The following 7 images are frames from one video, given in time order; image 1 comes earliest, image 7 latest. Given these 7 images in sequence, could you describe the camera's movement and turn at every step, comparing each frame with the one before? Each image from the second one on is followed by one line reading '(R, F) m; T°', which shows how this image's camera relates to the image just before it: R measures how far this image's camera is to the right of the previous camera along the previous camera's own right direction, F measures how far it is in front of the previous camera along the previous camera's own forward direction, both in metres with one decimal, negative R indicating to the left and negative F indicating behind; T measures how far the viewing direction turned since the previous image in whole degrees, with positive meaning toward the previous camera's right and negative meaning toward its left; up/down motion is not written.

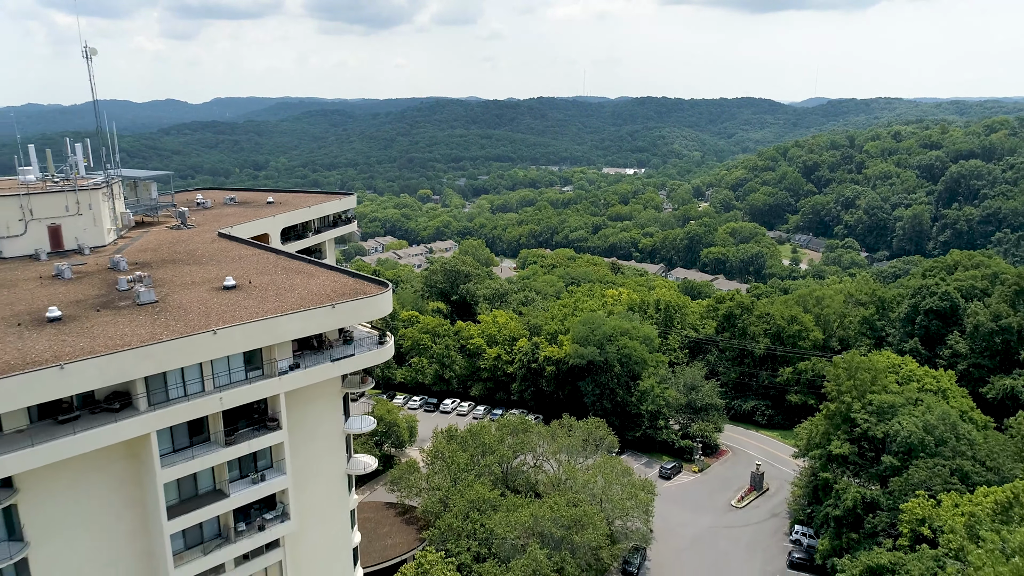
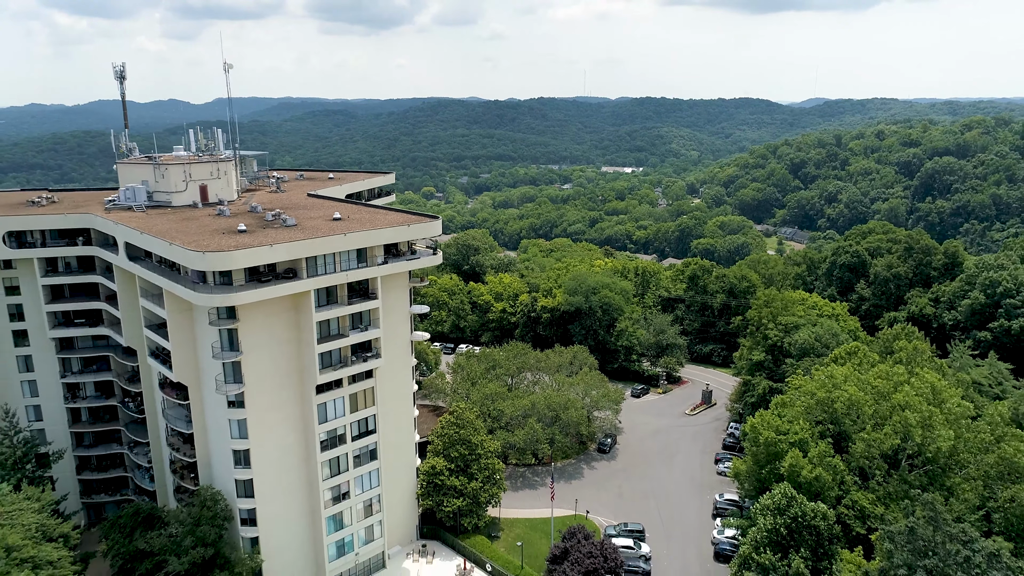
(-0.2, -15.9) m; 0°
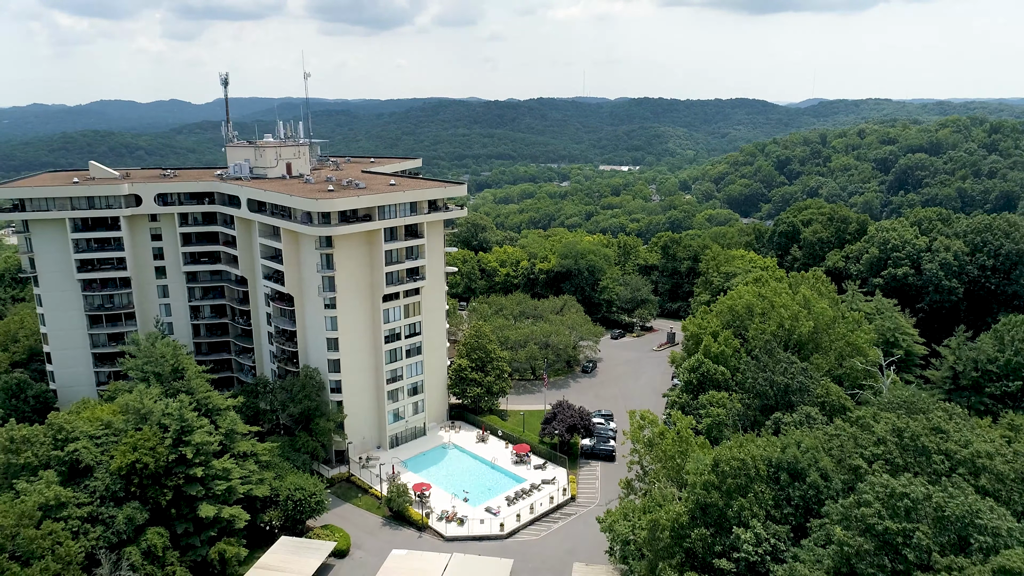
(-0.3, -18.1) m; 0°
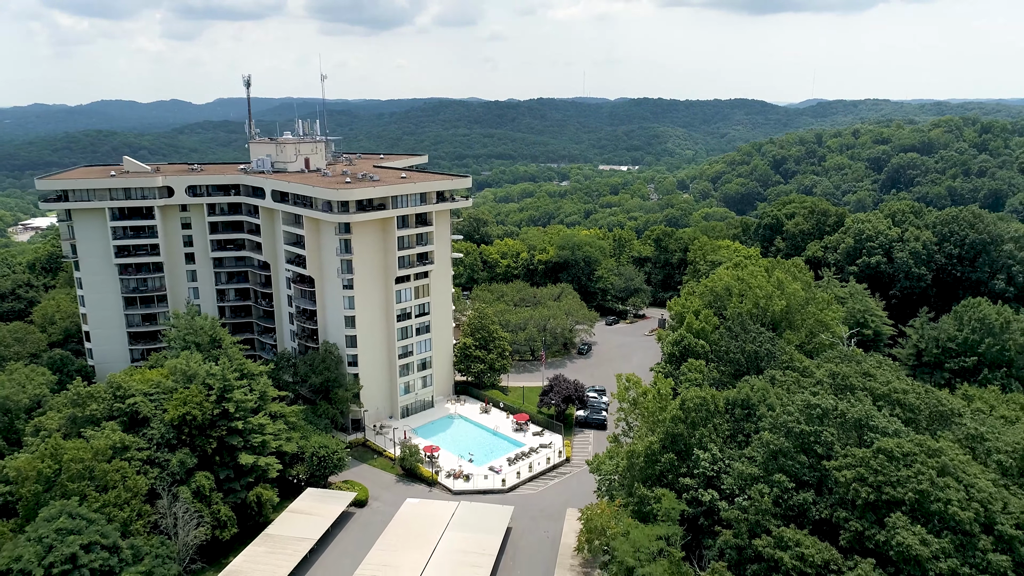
(-0.1, -5.8) m; 0°
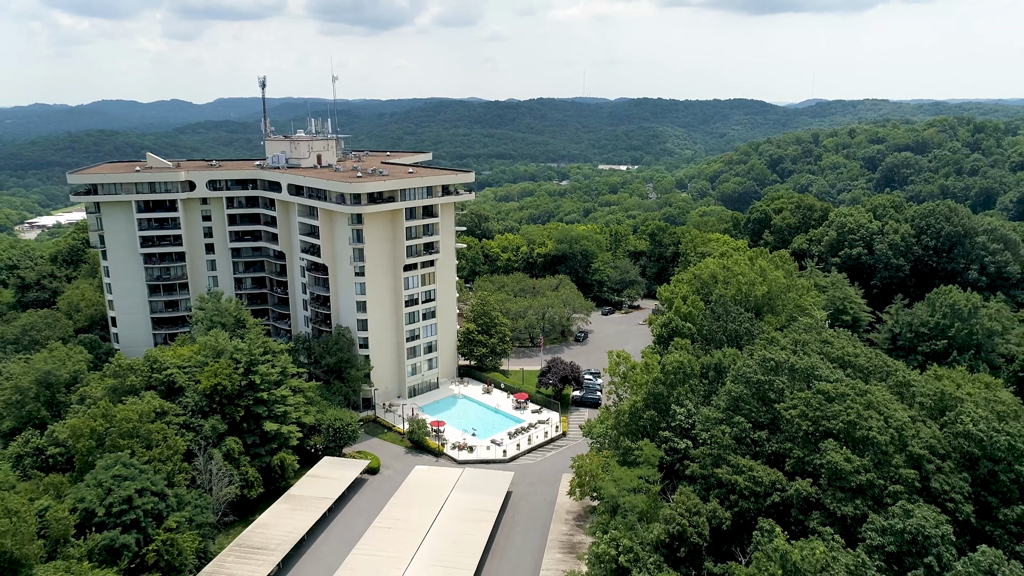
(0.0, -4.6) m; 0°
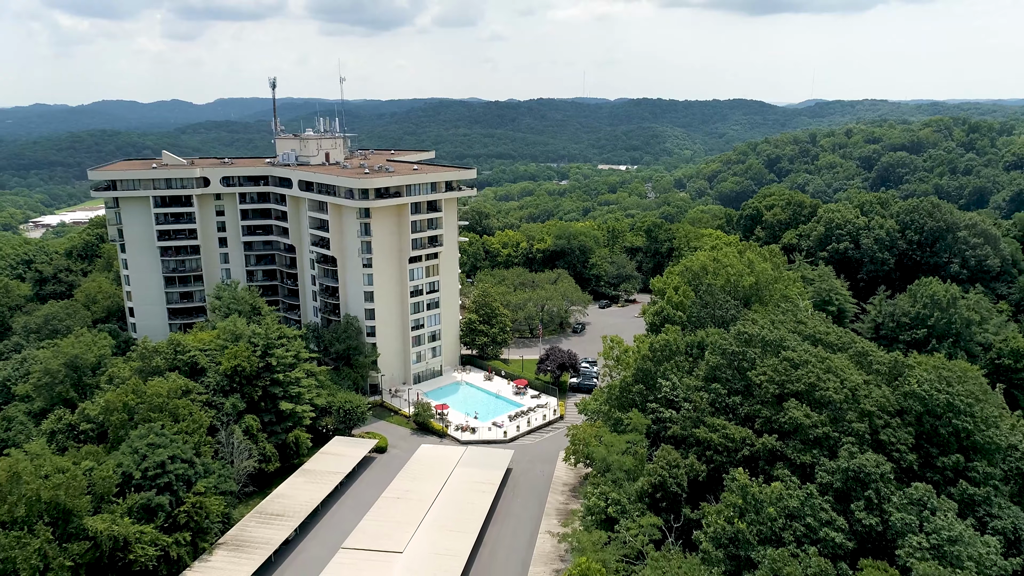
(0.0, -3.4) m; 0°
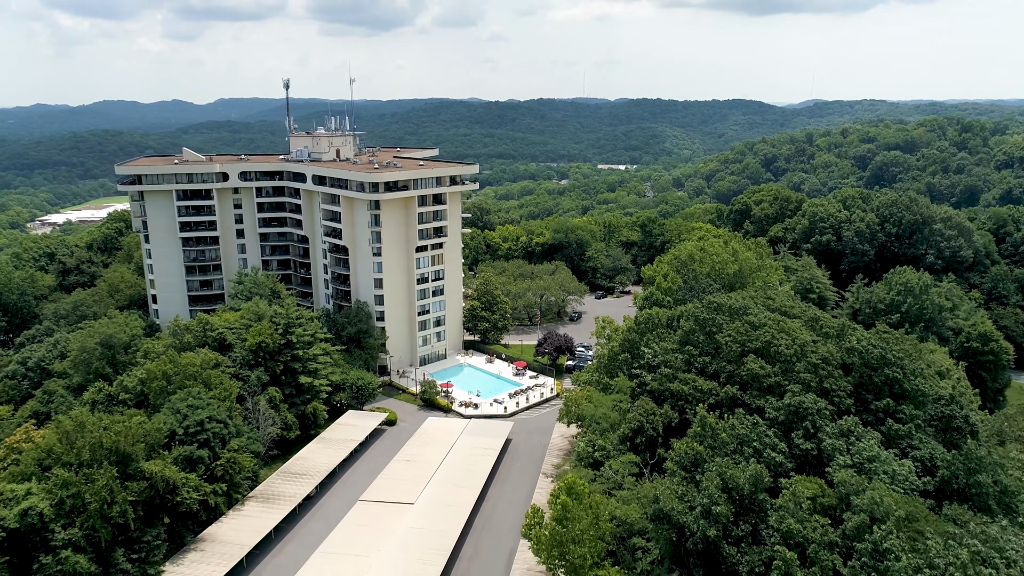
(0.0, -5.0) m; 0°
